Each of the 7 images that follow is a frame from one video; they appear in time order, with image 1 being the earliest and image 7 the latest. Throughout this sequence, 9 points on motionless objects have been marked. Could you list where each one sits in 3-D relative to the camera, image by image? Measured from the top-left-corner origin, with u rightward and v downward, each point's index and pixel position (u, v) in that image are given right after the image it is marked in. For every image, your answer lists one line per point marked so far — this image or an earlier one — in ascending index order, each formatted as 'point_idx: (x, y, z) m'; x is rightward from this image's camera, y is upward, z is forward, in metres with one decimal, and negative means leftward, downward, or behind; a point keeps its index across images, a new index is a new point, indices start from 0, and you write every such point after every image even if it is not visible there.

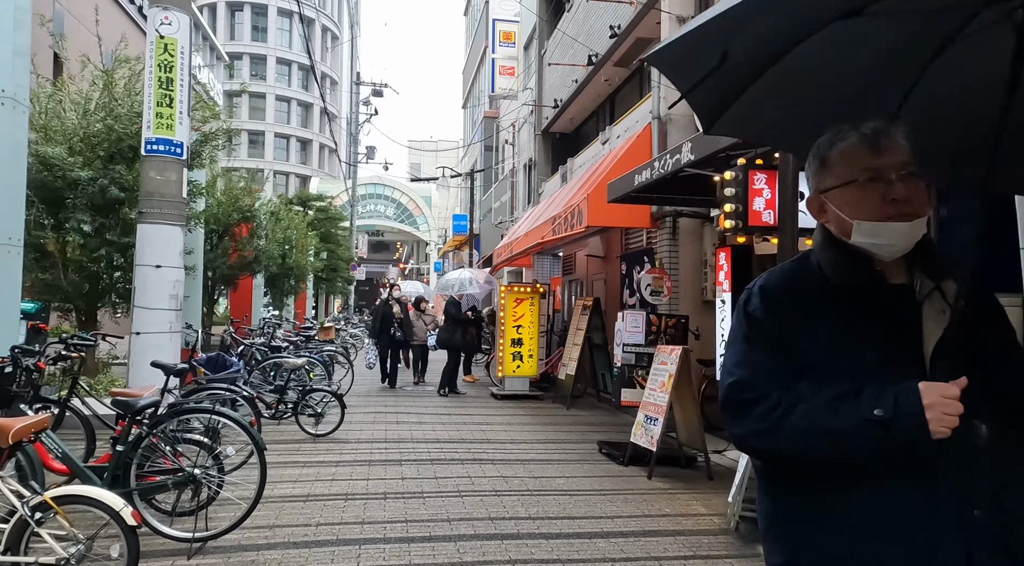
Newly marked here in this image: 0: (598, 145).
0: (+1.5, +2.4, +13.6) m
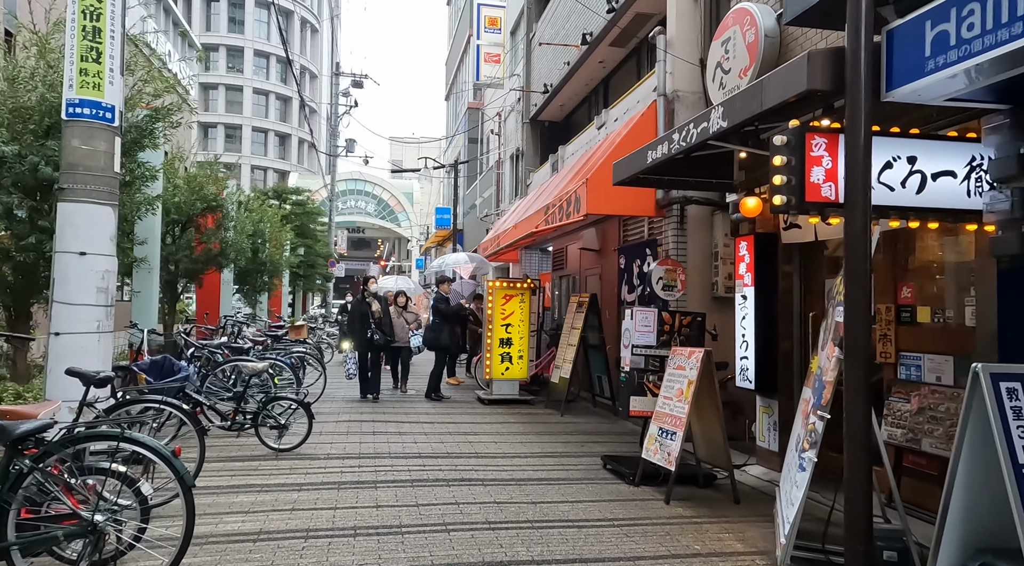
0: (+1.3, +2.5, +12.7) m
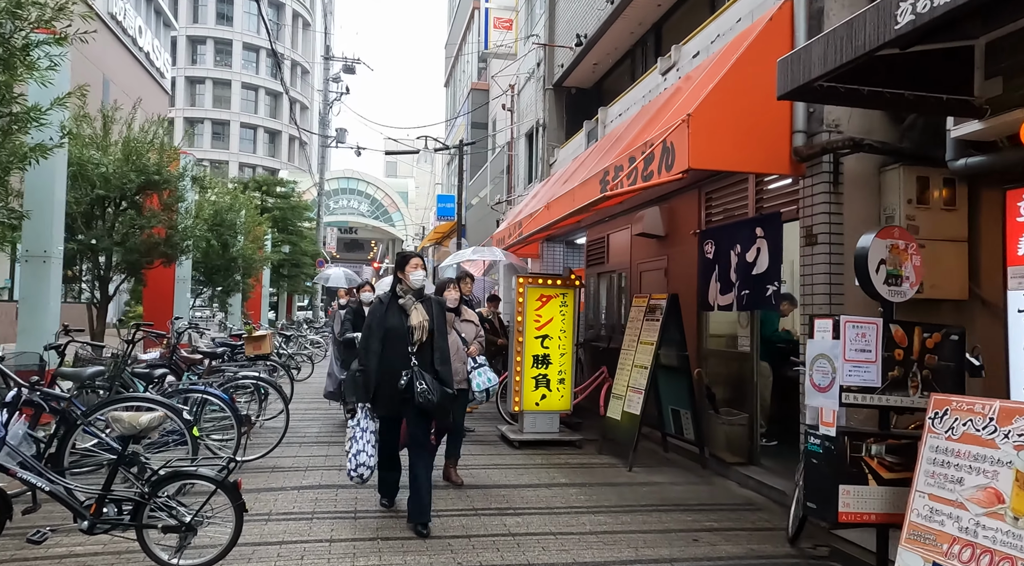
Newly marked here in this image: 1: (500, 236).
0: (+1.7, +2.5, +9.6) m
1: (-0.2, +0.8, +12.4) m
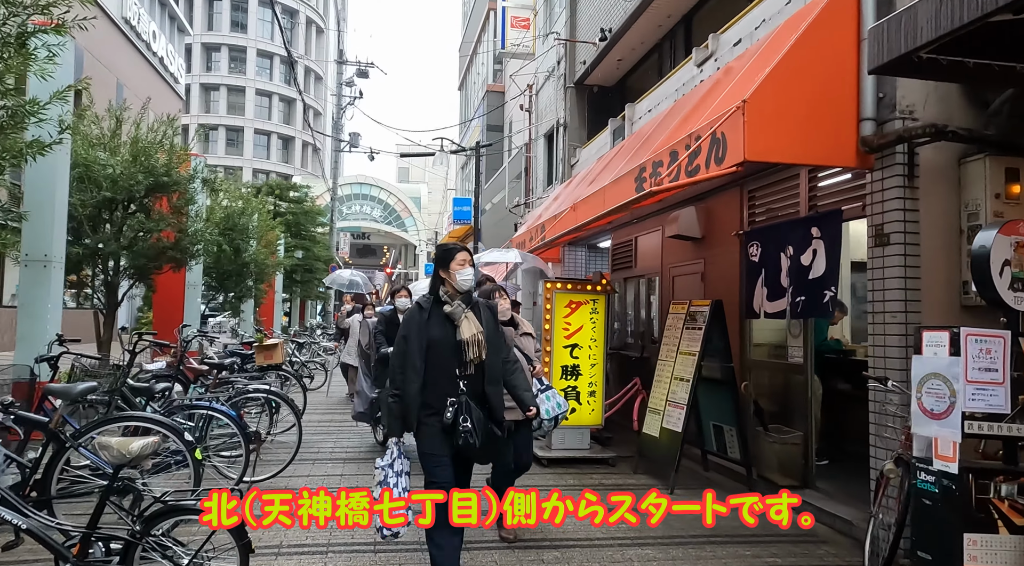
0: (+2.0, +2.5, +9.0) m
1: (+0.1, +0.7, +11.9) m
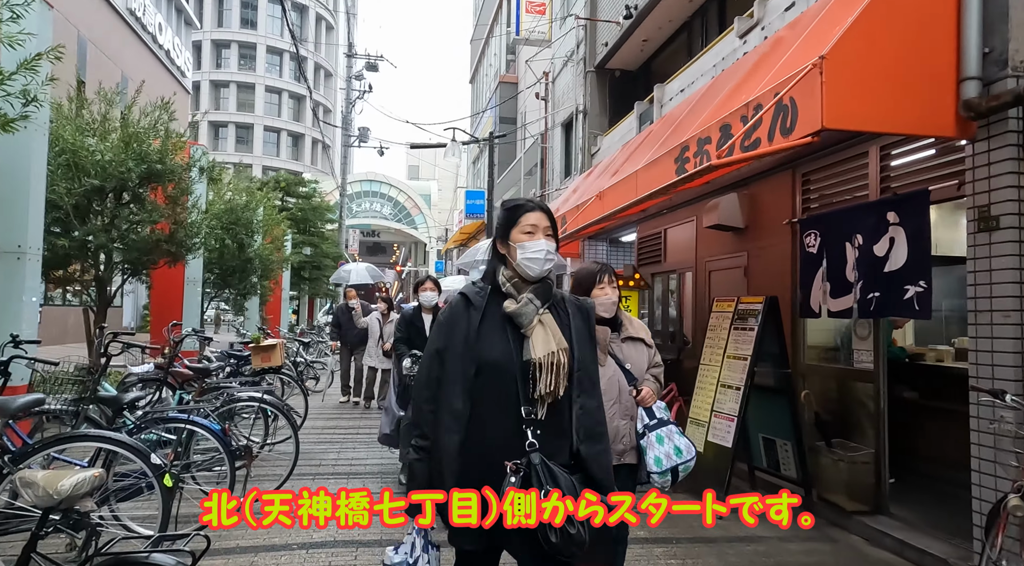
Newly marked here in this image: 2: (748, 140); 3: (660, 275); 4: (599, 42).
0: (+2.2, +2.5, +8.2) m
1: (+0.4, +0.7, +11.1) m
2: (+1.5, +0.9, +5.1) m
3: (+1.9, +0.1, +10.0) m
4: (+1.5, +4.1, +13.4) m
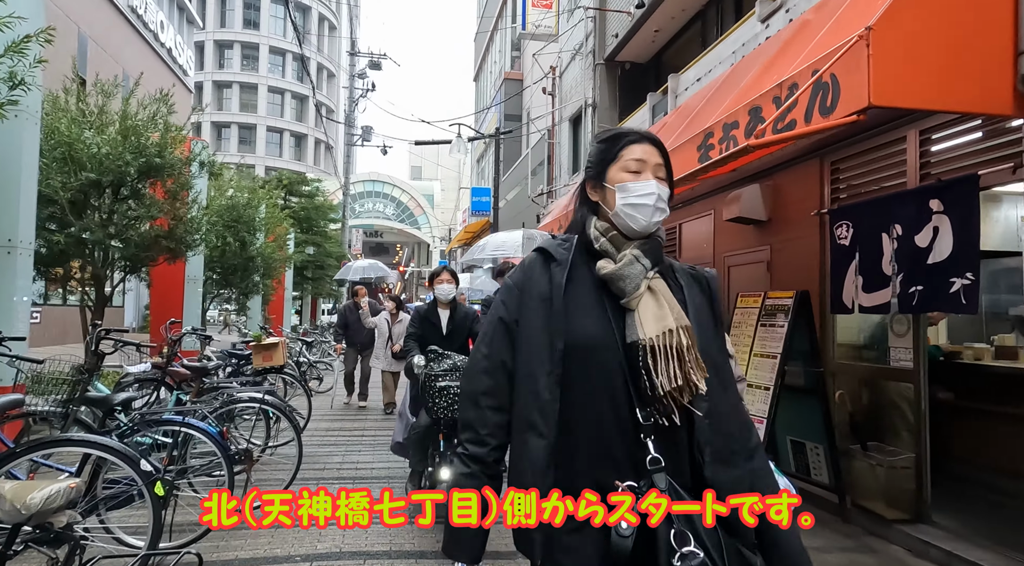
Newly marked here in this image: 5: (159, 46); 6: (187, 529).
0: (+2.4, +2.6, +7.9) m
1: (+0.5, +0.8, +10.7) m
2: (+1.6, +1.0, +4.7) m
3: (+2.0, +0.1, +9.7) m
4: (+1.6, +4.1, +13.0) m
5: (-9.0, +6.0, +19.8) m
6: (-2.1, -1.6, +5.0) m
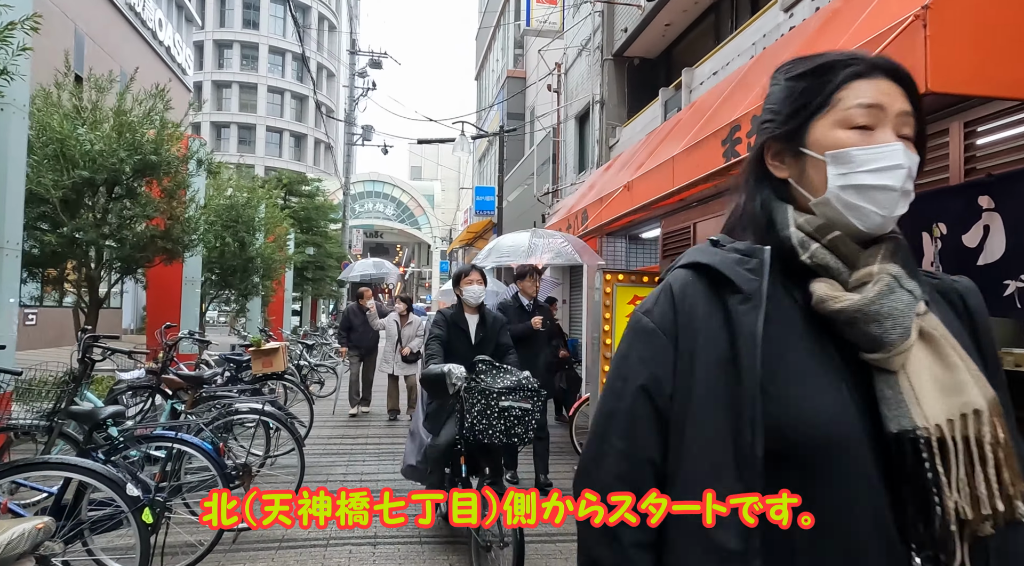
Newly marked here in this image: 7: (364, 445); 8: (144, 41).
0: (+2.5, +2.6, +7.5) m
1: (+0.6, +0.8, +10.4) m
2: (+1.7, +0.9, +4.4) m
3: (+2.1, +0.1, +9.3) m
4: (+1.7, +4.1, +12.7) m
5: (-8.9, +6.0, +19.5) m
6: (-2.0, -1.6, +4.7) m
7: (-1.5, -1.6, +7.9) m
8: (-8.7, +5.8, +18.4) m
